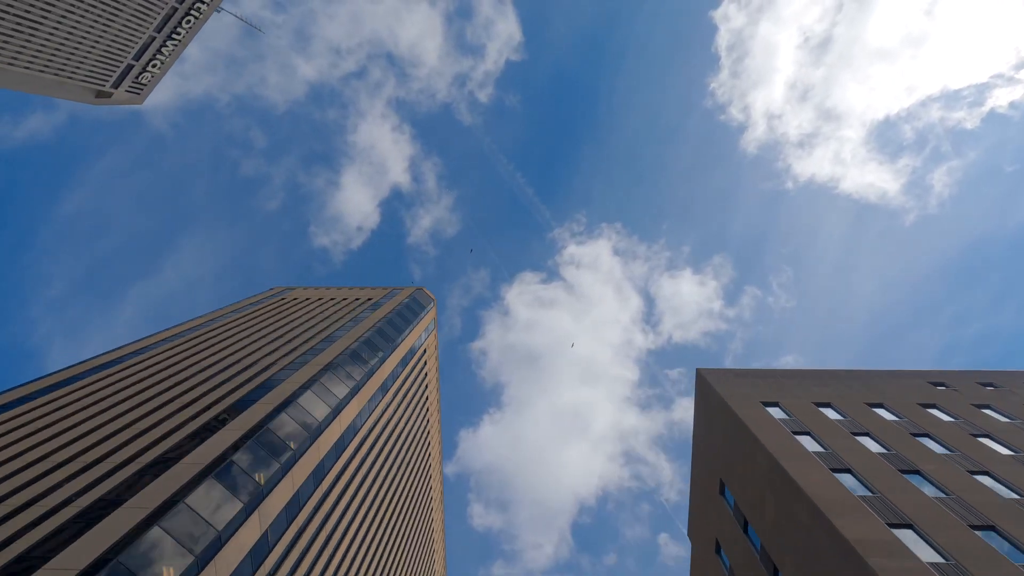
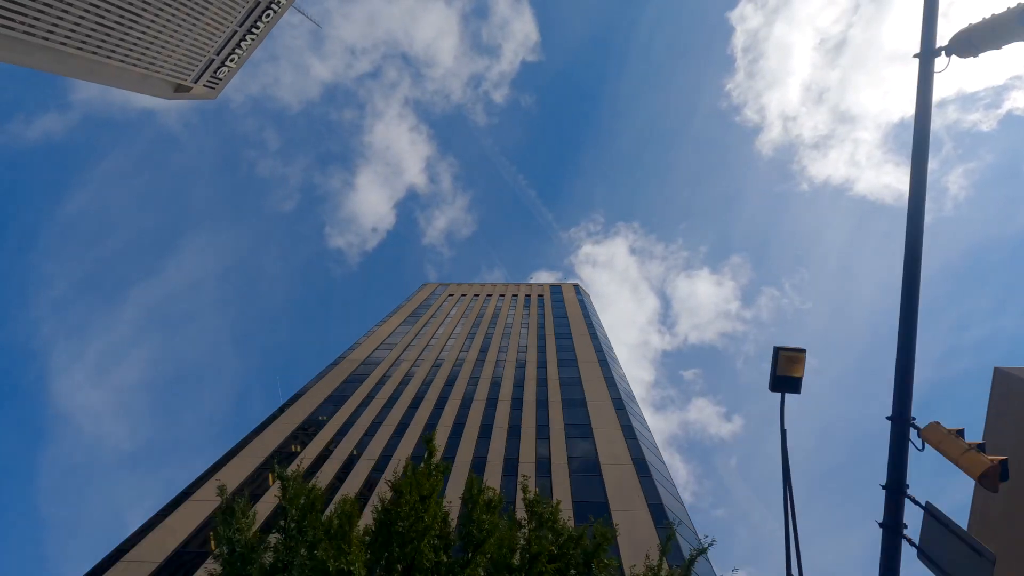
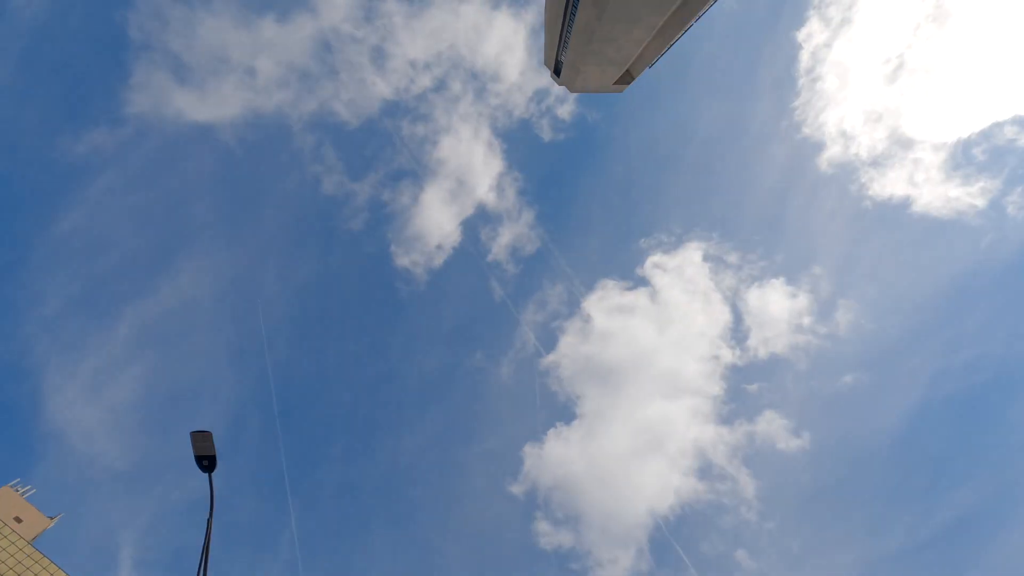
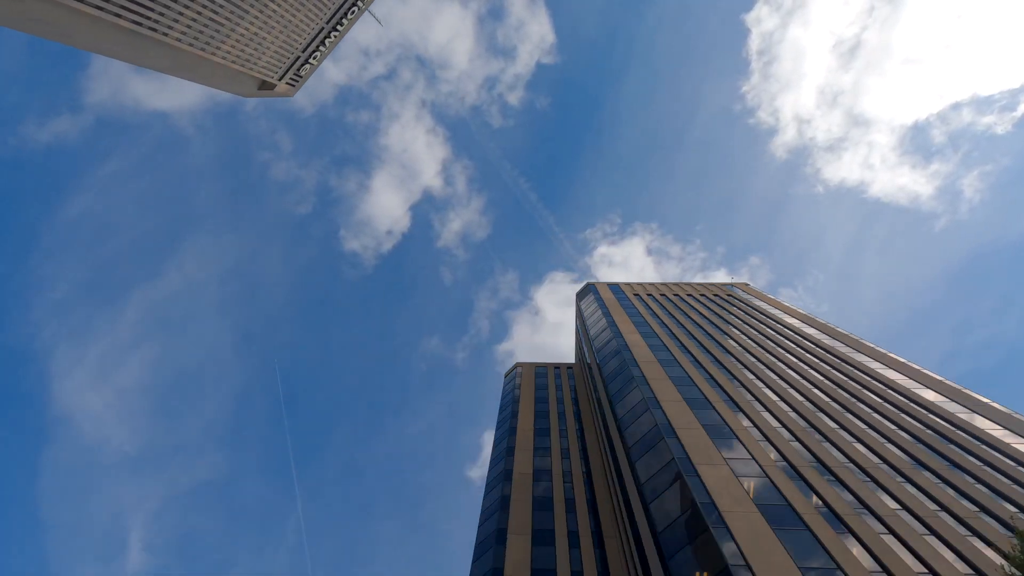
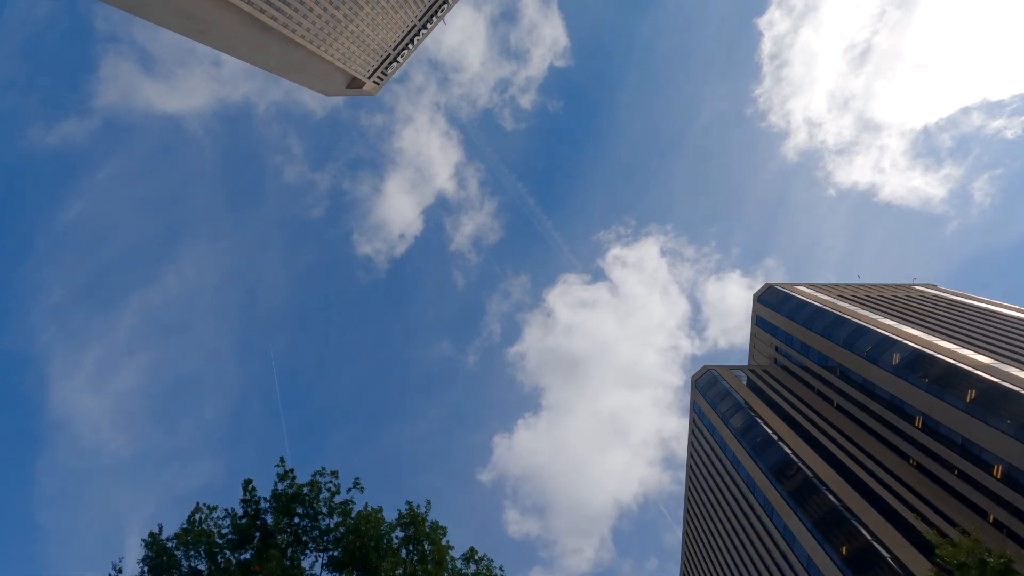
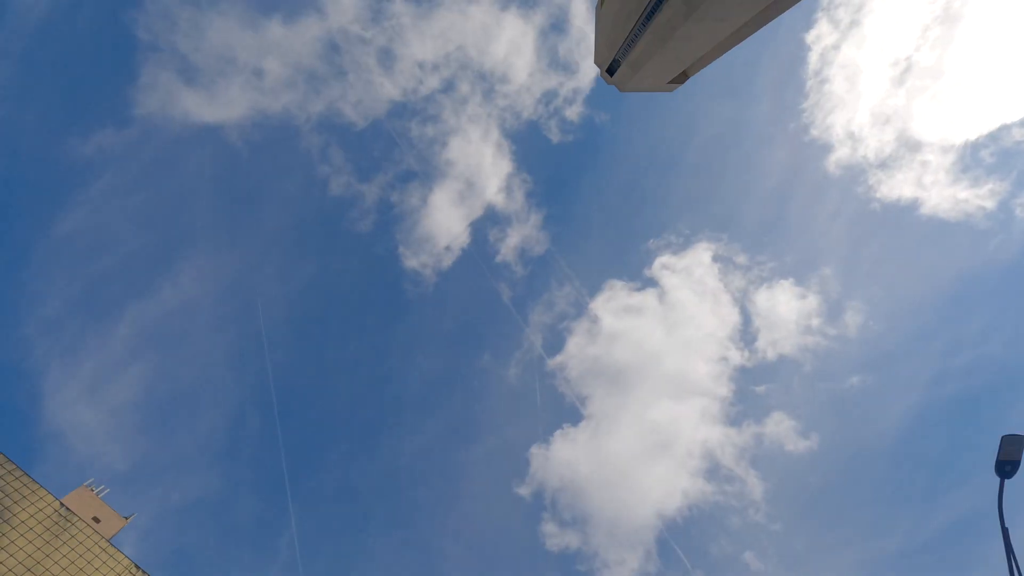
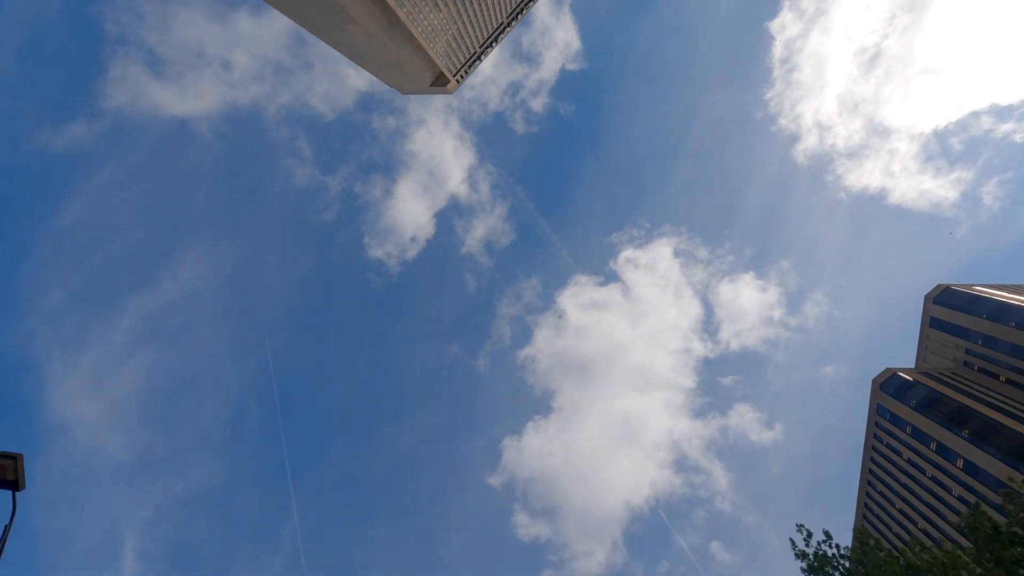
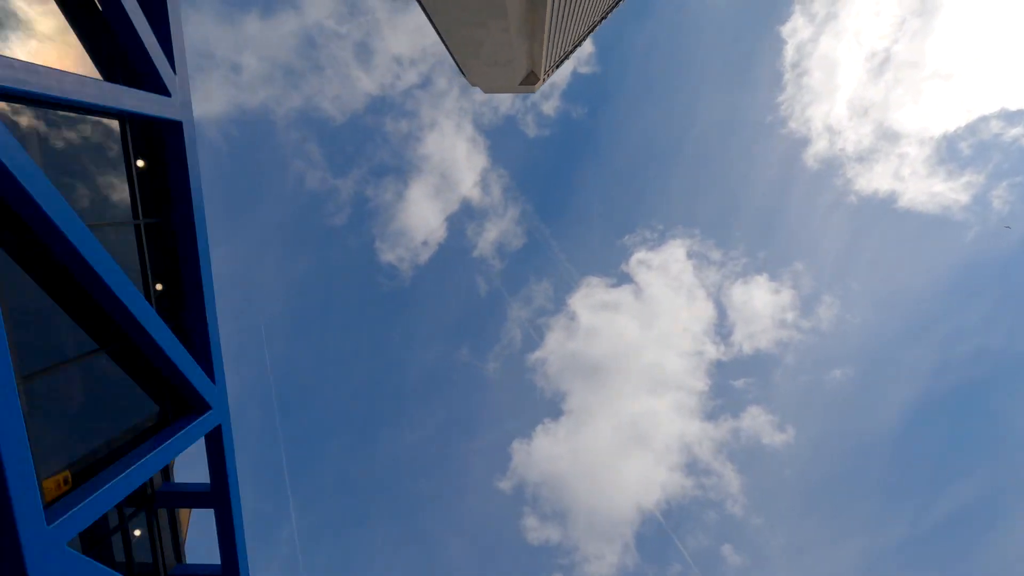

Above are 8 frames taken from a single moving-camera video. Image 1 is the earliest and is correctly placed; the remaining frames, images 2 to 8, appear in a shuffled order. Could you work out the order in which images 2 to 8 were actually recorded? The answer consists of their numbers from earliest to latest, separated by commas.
2, 4, 5, 7, 8, 3, 6
